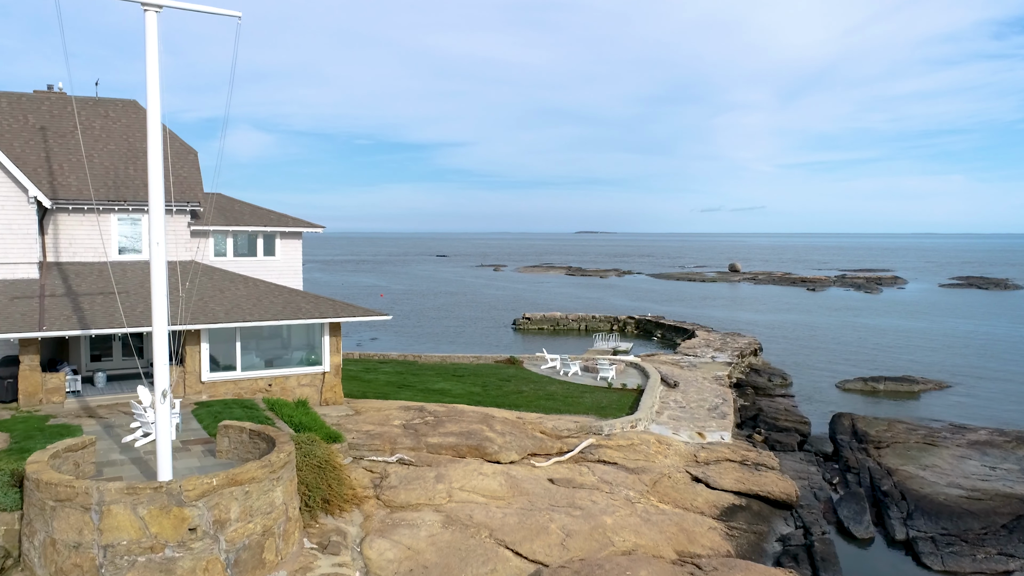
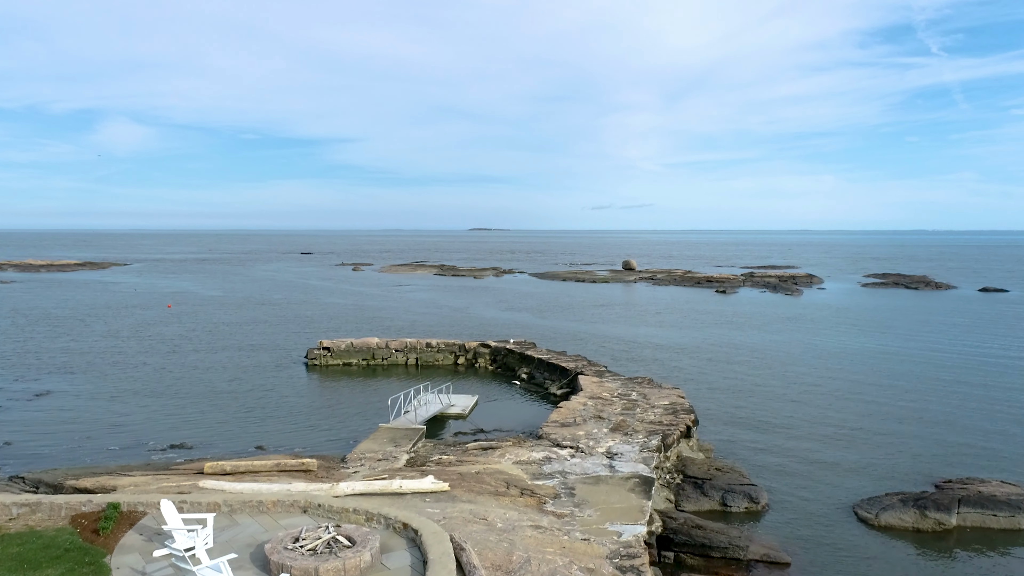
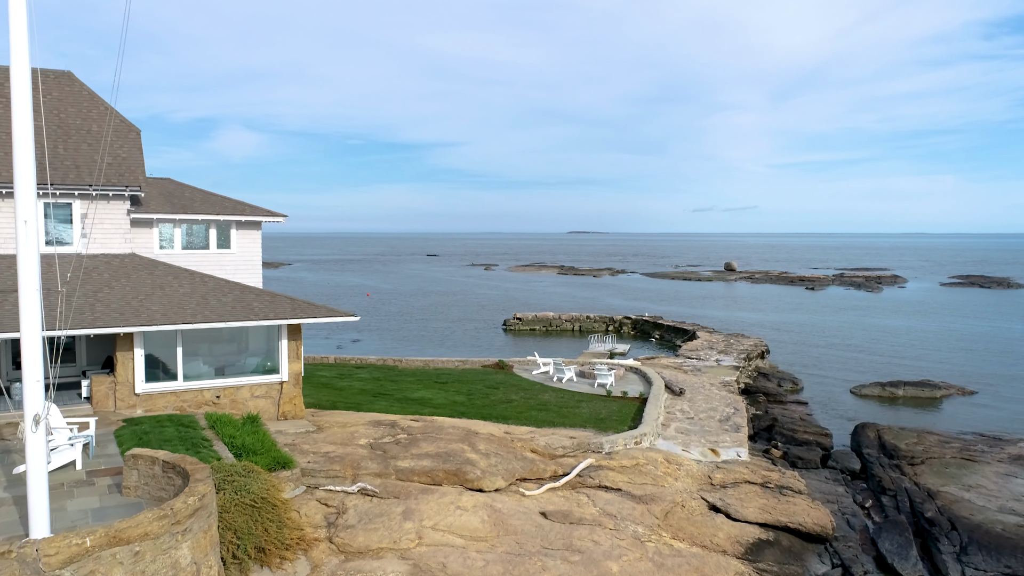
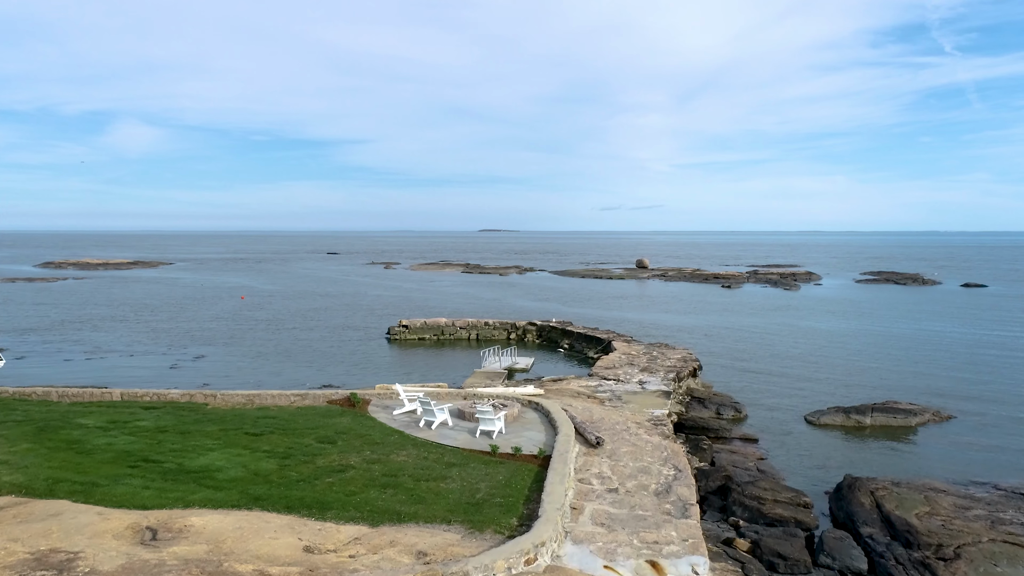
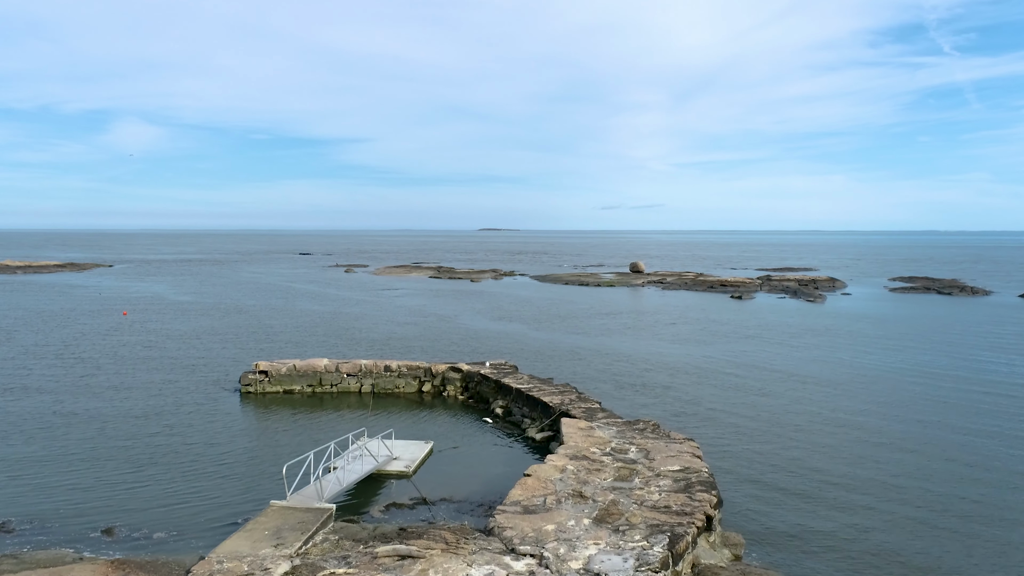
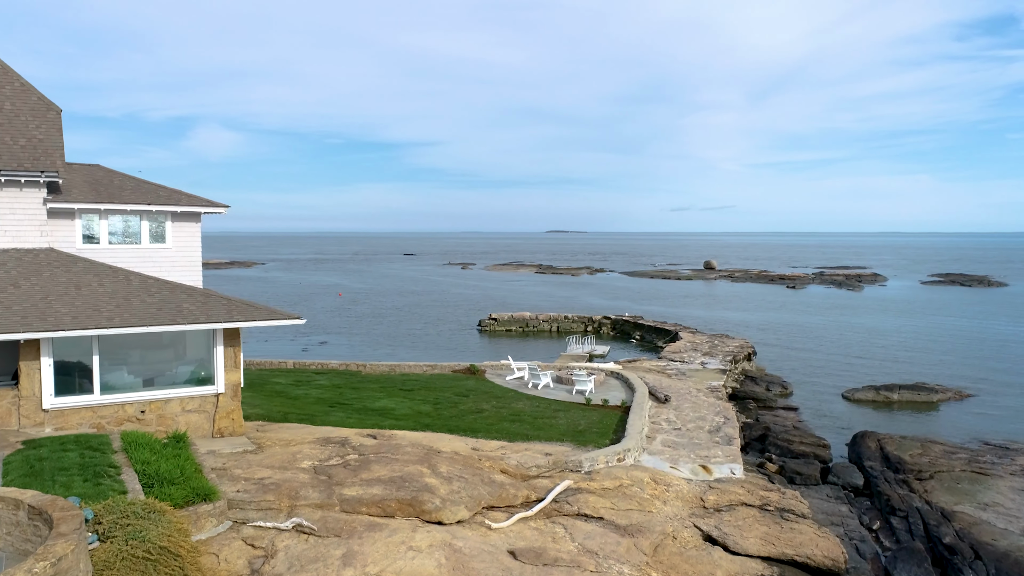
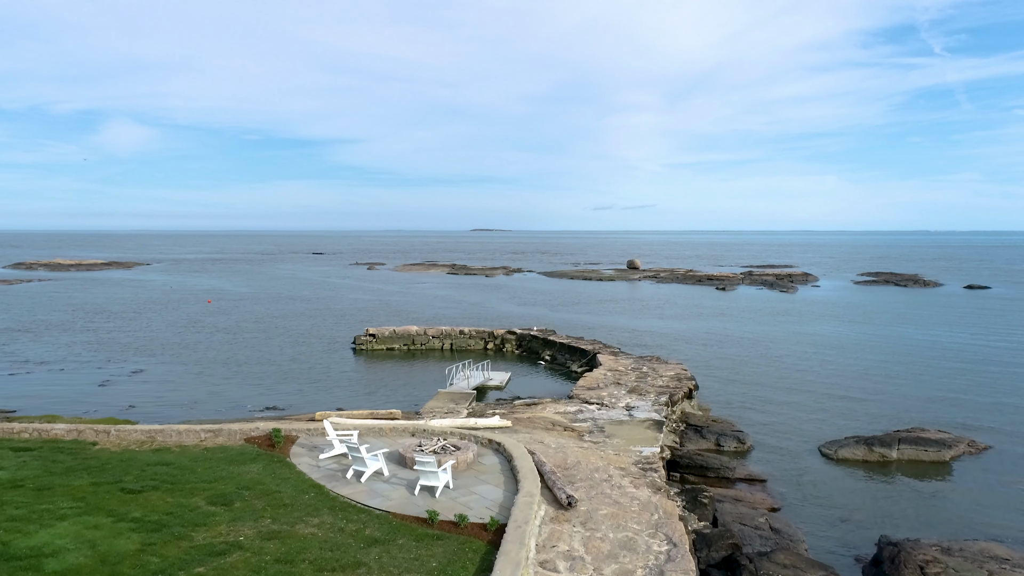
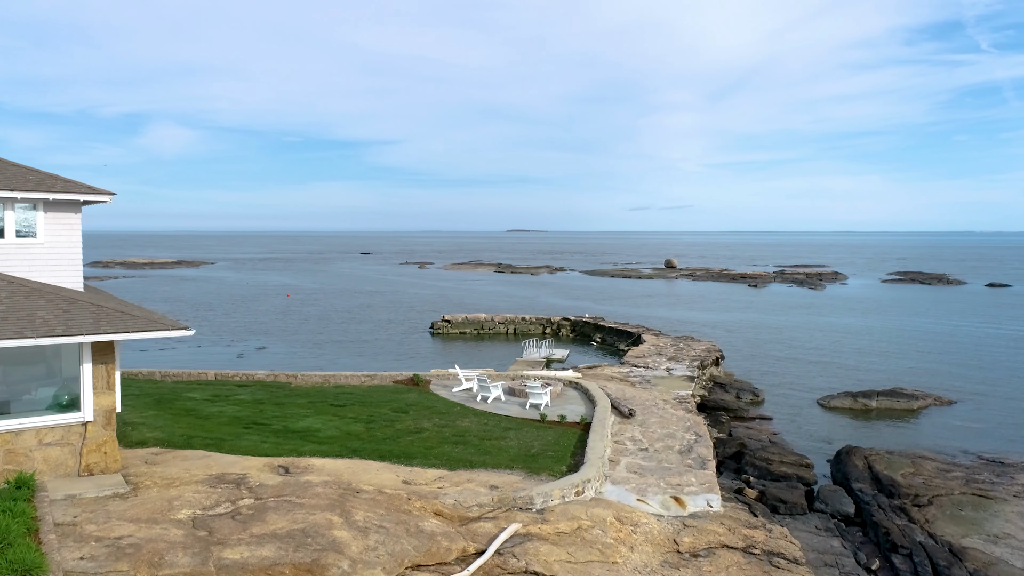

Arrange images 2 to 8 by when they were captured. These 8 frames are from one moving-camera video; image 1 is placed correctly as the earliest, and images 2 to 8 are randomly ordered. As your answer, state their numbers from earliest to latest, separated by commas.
3, 6, 8, 4, 7, 2, 5
